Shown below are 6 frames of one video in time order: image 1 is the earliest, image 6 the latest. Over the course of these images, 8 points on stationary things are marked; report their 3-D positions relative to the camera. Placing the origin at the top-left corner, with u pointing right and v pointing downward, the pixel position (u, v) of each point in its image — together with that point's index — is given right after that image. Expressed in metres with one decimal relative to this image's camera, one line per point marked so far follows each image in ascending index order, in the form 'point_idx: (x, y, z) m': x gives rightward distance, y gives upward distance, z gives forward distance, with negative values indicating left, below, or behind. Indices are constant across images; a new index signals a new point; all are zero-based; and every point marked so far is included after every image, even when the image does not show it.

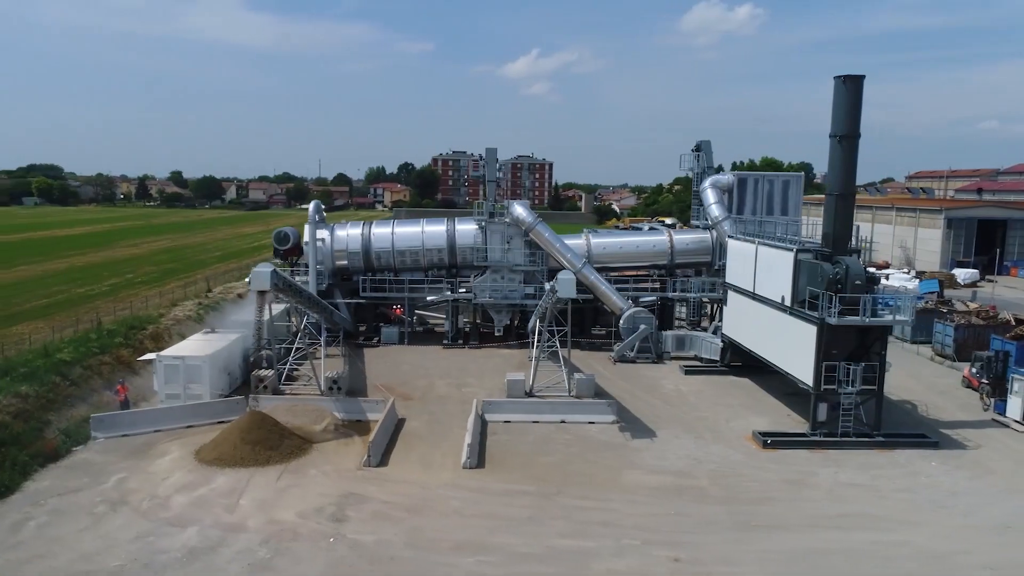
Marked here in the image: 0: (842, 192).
0: (+8.3, +2.4, +19.2) m
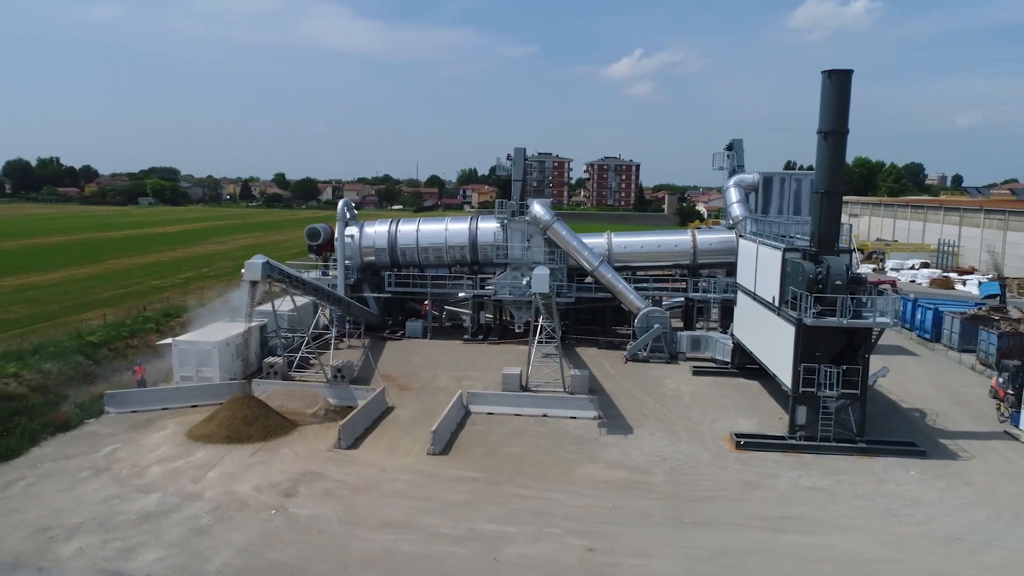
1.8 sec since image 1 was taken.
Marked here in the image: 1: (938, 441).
0: (+7.7, +2.4, +18.7) m
1: (+10.6, -3.8, +19.1) m
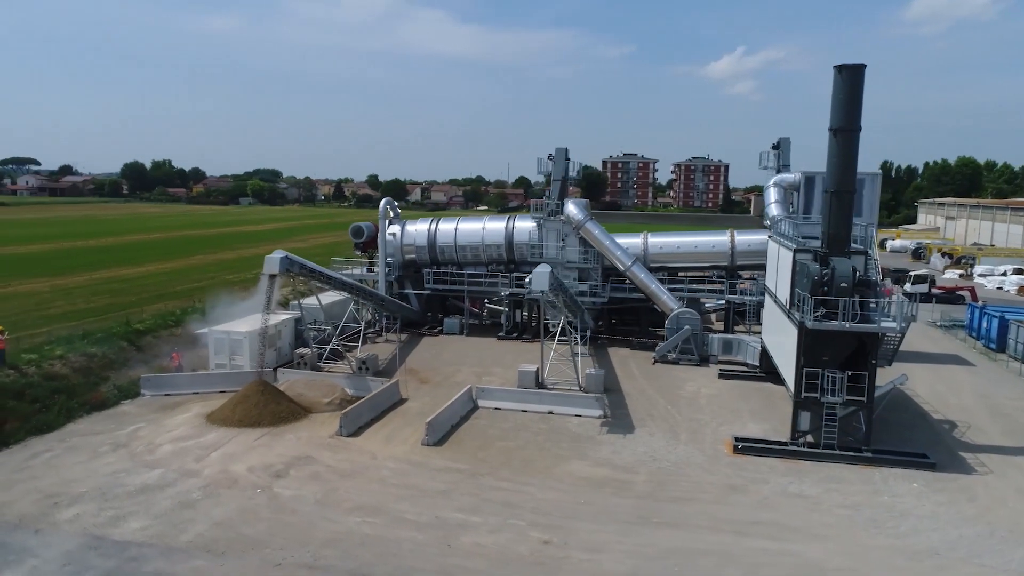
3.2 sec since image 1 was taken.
0: (+7.7, +2.3, +18.1) m
1: (+10.5, -3.9, +18.2) m
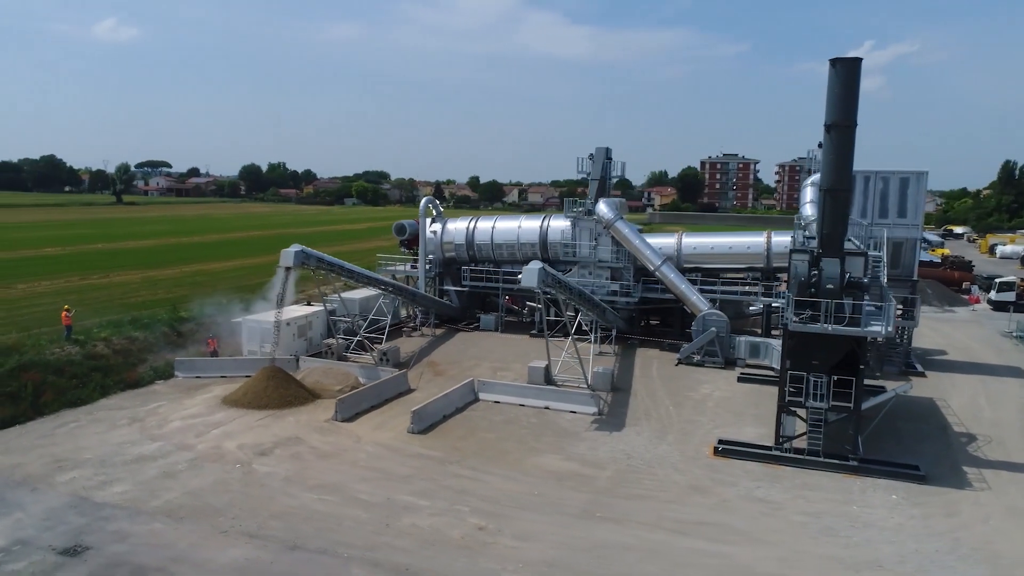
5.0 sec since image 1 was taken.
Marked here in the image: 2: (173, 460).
0: (+7.3, +2.3, +17.4) m
1: (+10.0, -4.0, +17.1) m
2: (-7.3, -3.7, +16.6) m
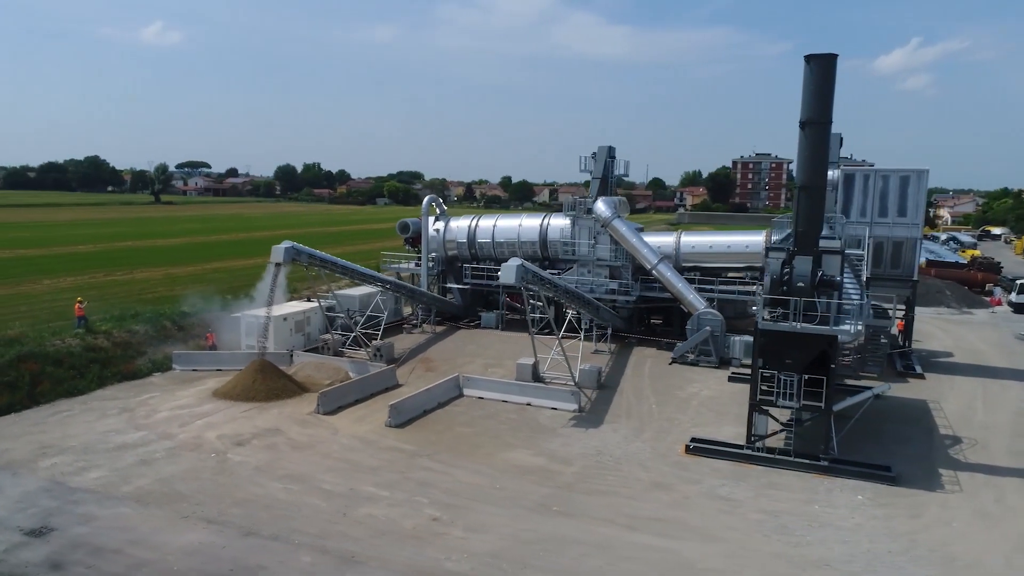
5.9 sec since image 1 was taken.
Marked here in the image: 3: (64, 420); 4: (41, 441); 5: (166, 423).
0: (+6.6, +2.3, +17.3) m
1: (+9.3, -4.0, +16.8) m
2: (-8.0, -3.6, +17.1) m
3: (-11.0, -3.3, +18.9) m
4: (-10.7, -3.5, +17.4) m
5: (-8.5, -3.3, +18.8) m
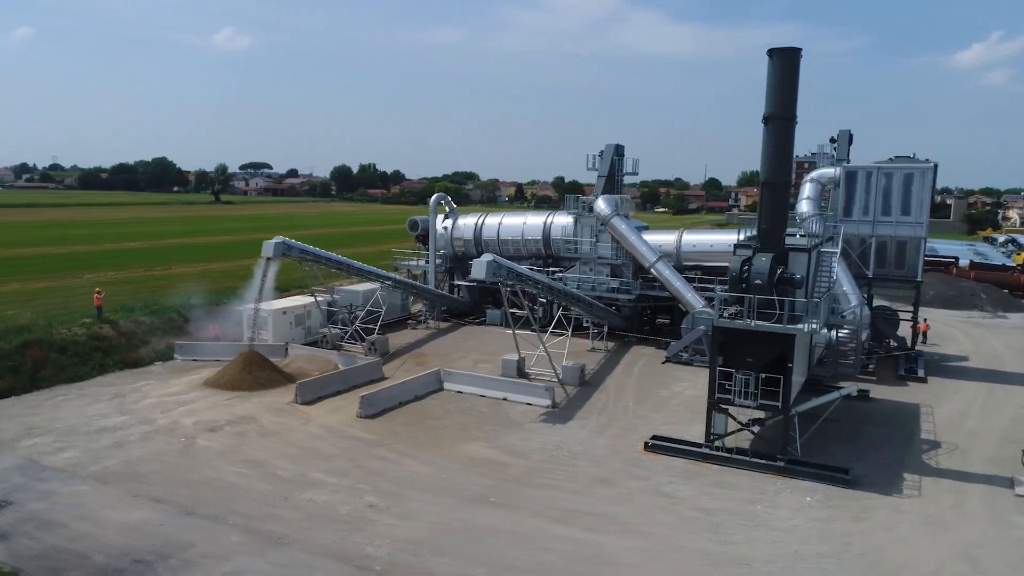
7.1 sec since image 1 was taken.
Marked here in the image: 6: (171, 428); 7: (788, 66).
0: (+5.7, +2.4, +17.0) m
1: (+8.2, -4.0, +16.3) m
2: (-9.0, -3.4, +18.0) m
3: (-11.8, -3.0, +20.0) m
4: (-11.6, -3.2, +18.4) m
5: (-9.3, -3.1, +19.7) m
6: (-8.1, -3.4, +18.3) m
7: (+6.0, +4.8, +16.6) m
